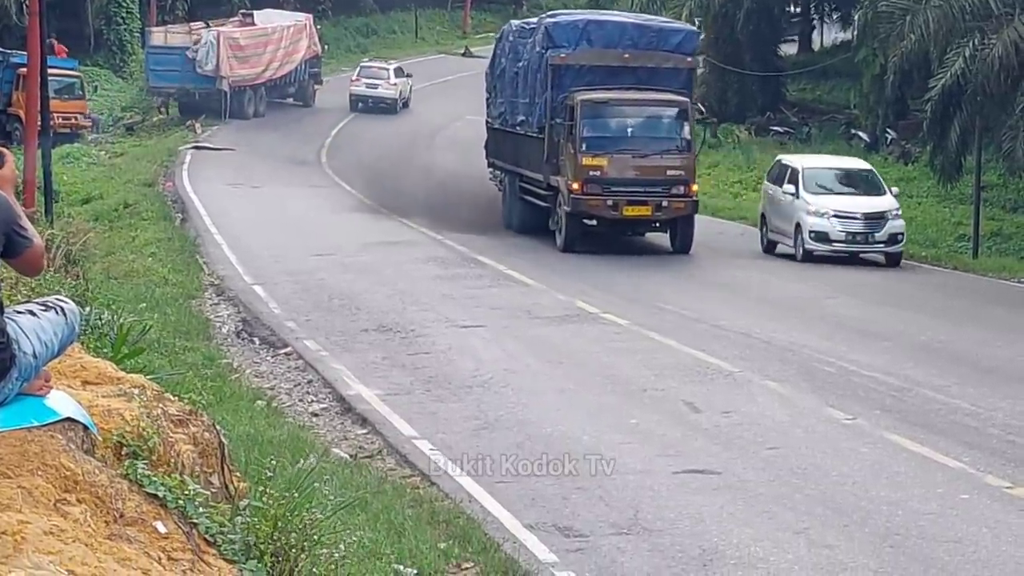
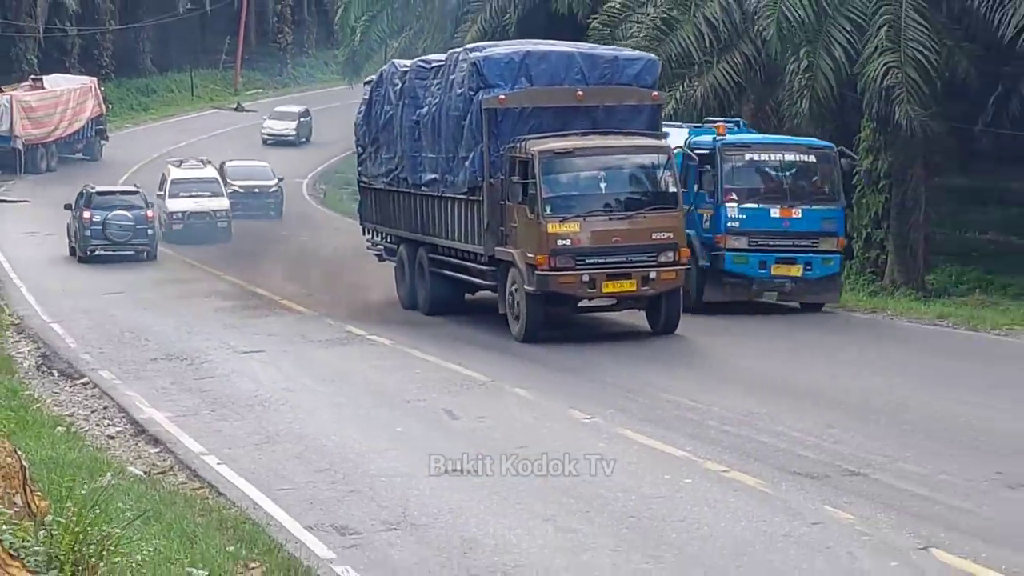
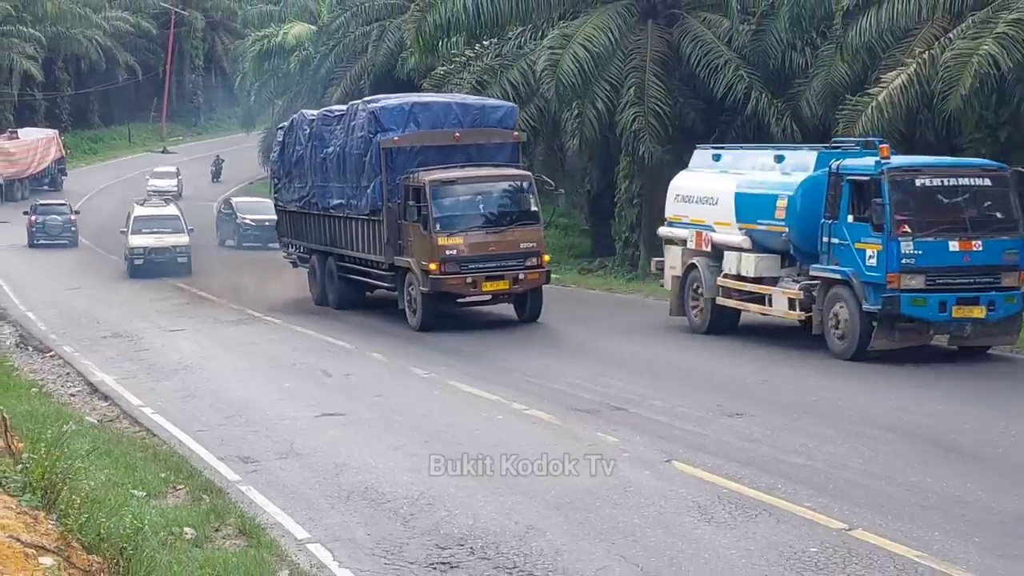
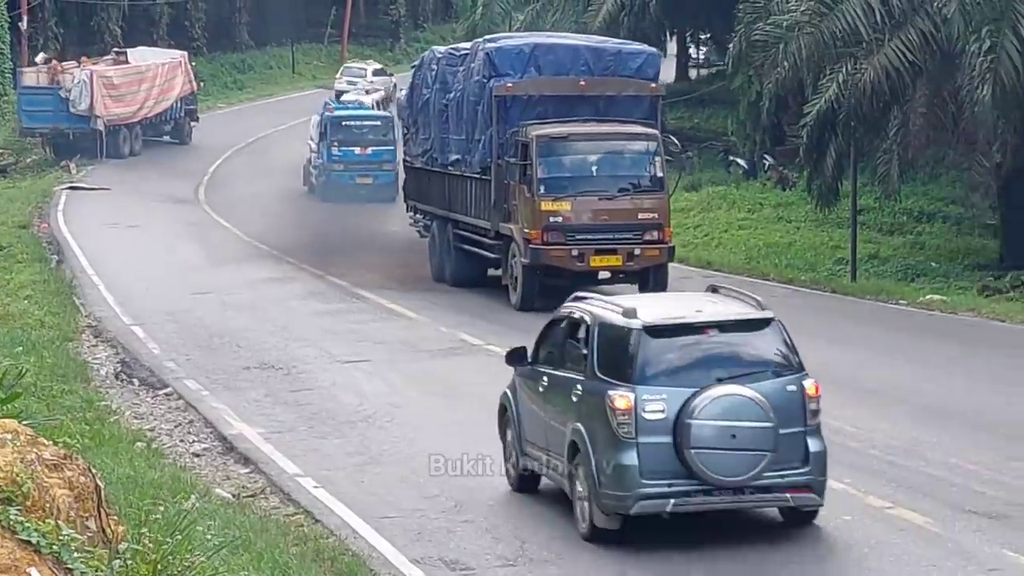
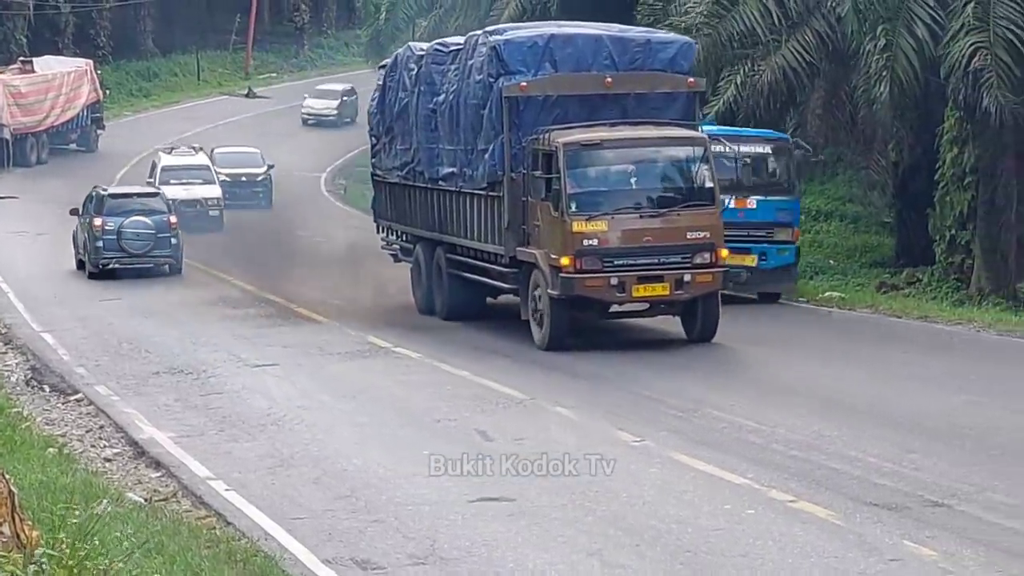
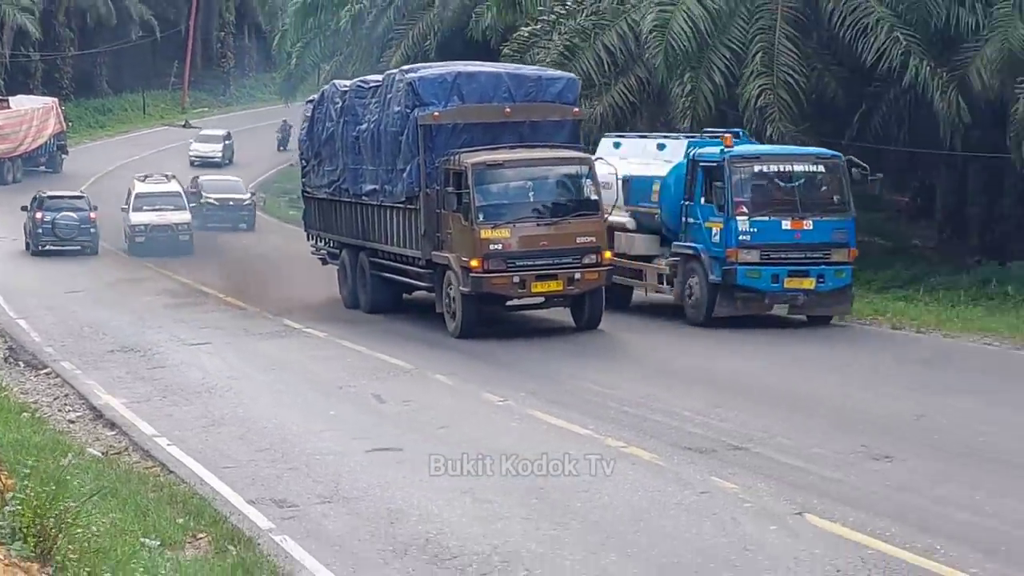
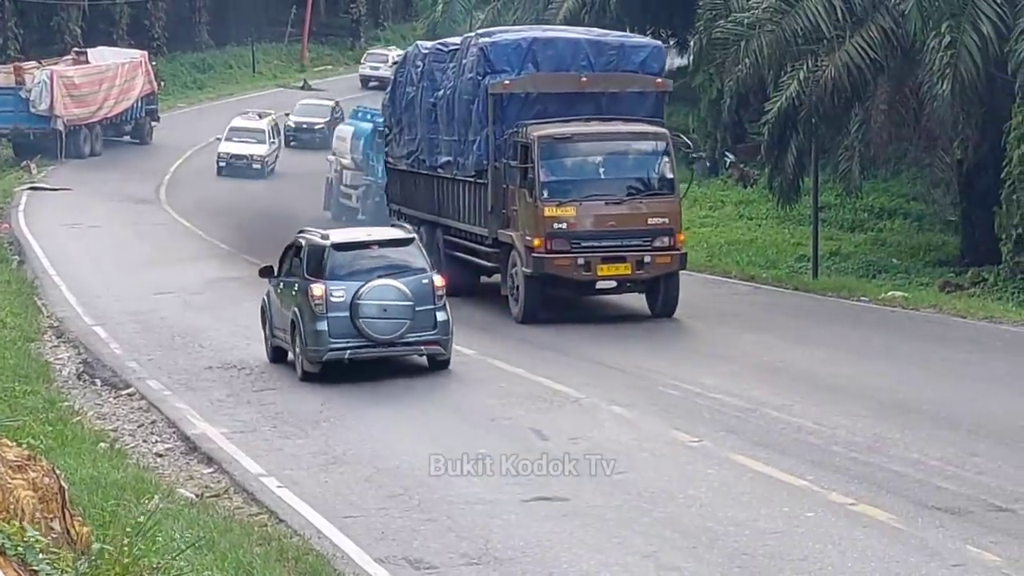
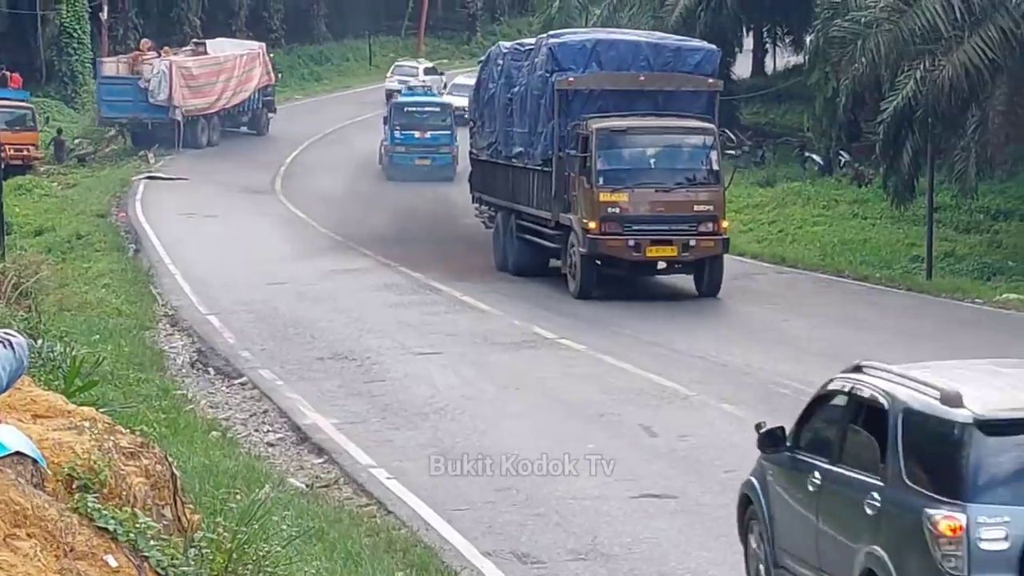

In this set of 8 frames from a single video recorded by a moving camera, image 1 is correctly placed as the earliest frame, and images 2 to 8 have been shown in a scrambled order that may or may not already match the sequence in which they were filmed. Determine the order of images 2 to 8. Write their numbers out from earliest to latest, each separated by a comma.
8, 4, 7, 5, 2, 6, 3
